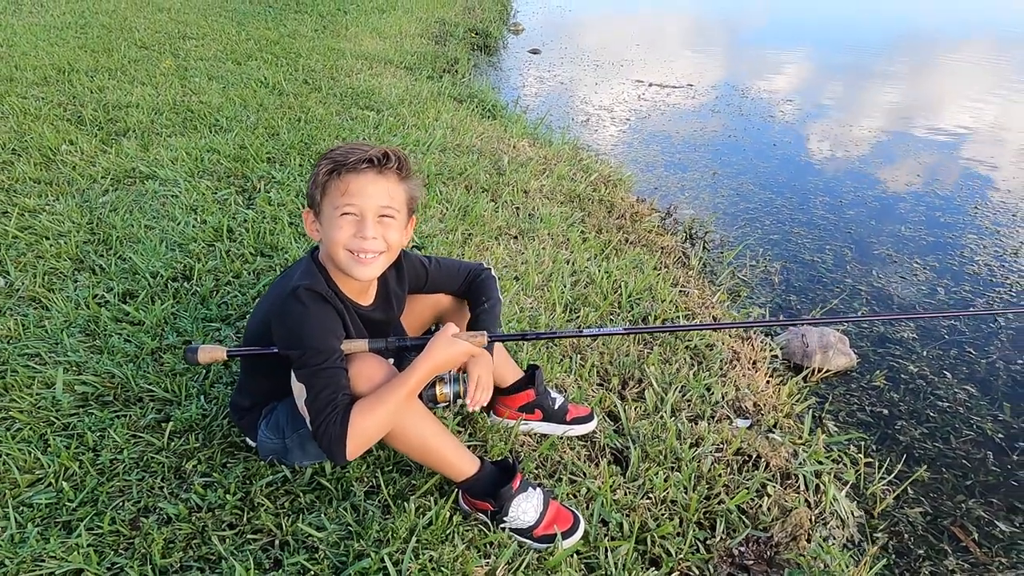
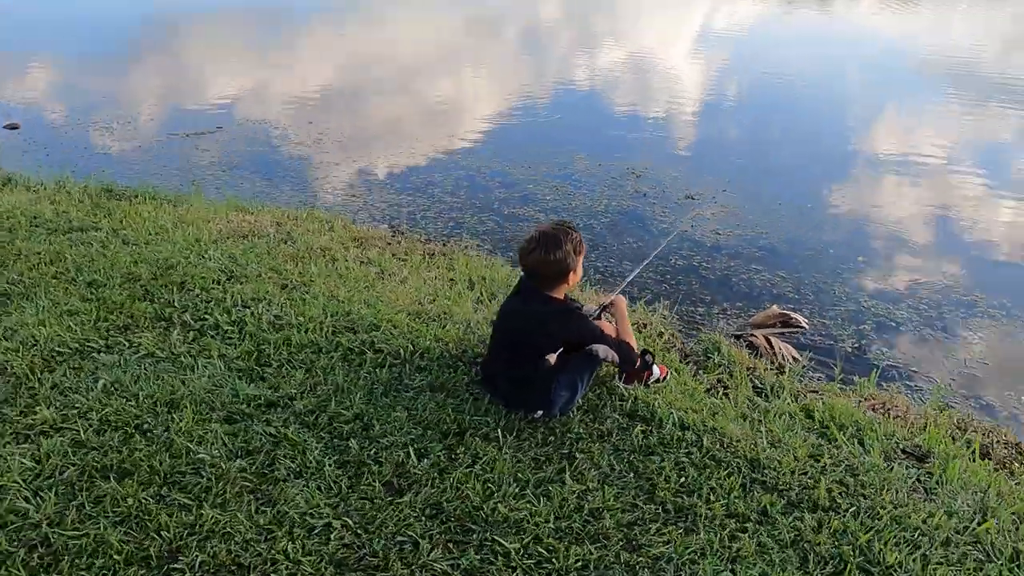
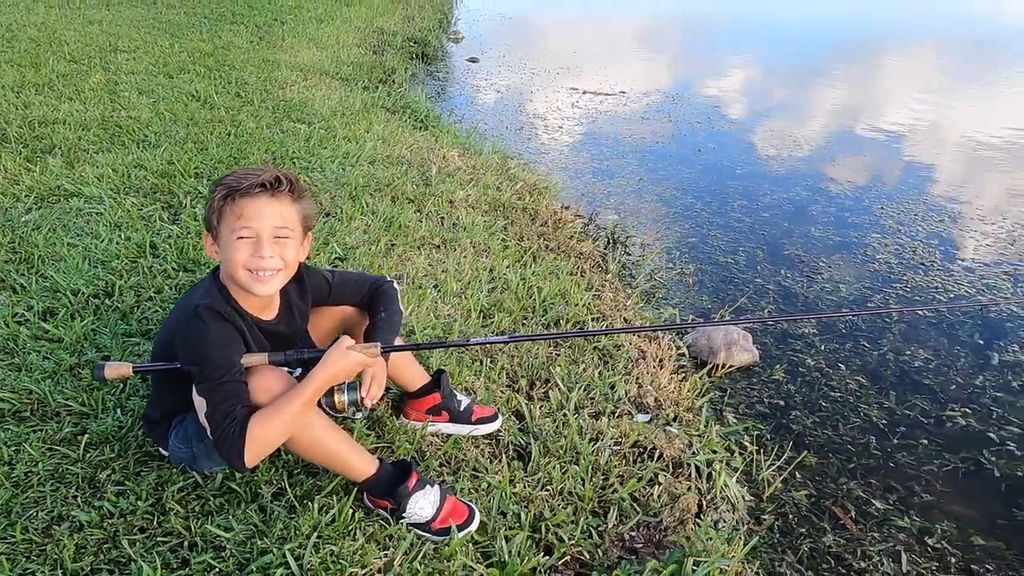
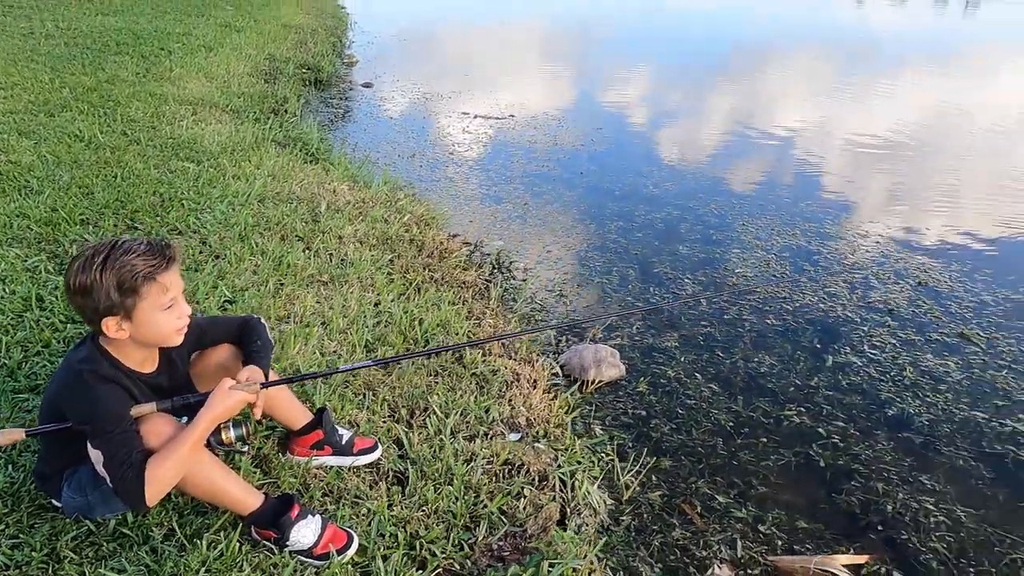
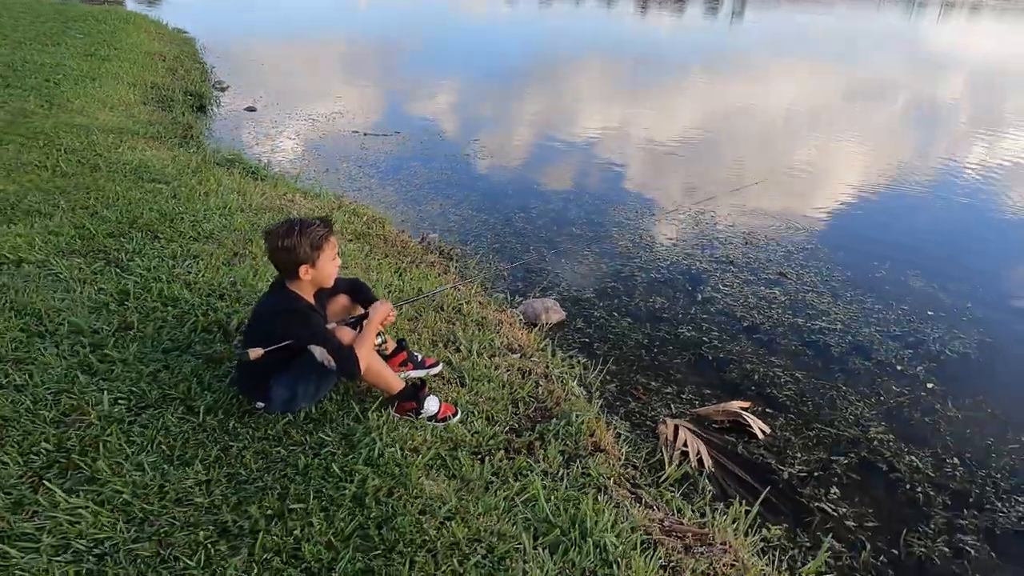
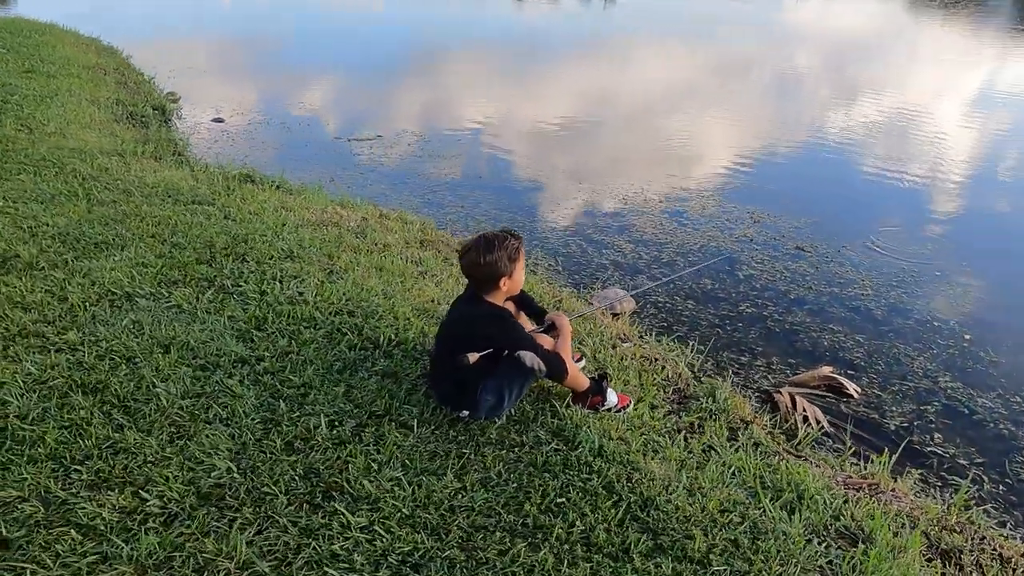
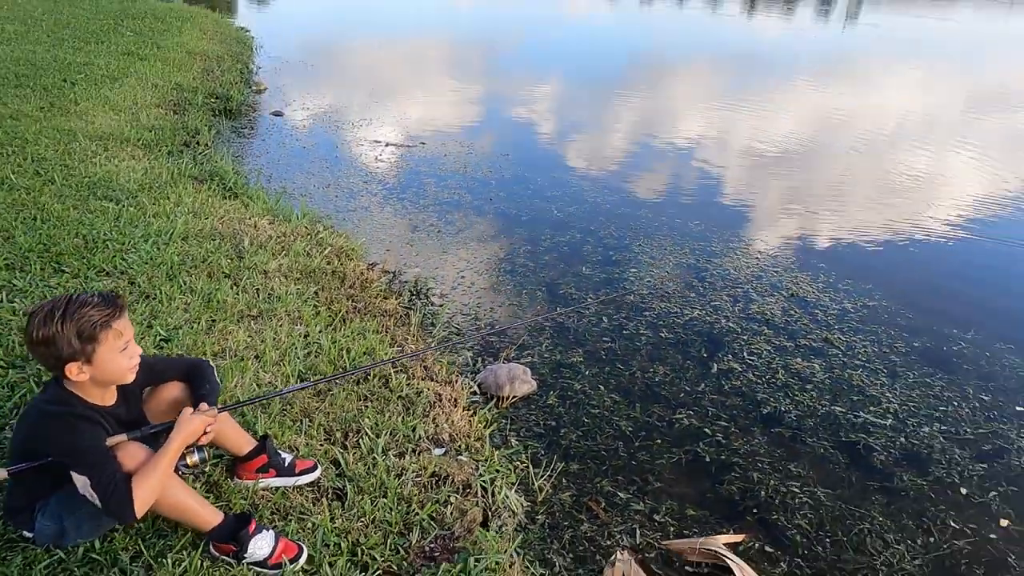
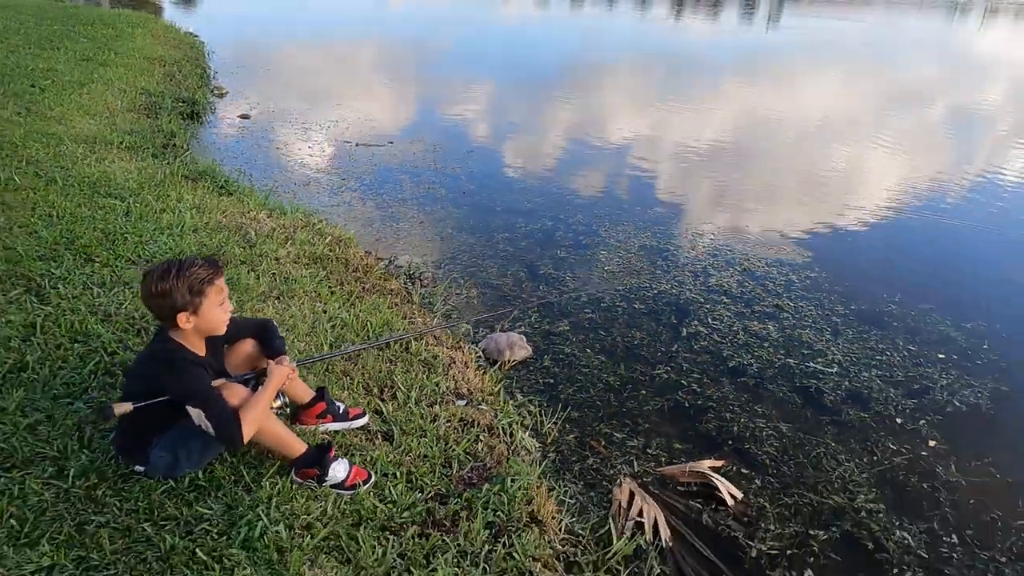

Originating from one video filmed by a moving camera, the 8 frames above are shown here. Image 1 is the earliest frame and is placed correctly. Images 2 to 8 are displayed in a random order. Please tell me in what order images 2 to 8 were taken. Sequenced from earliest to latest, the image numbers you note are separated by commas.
3, 4, 7, 8, 5, 6, 2
